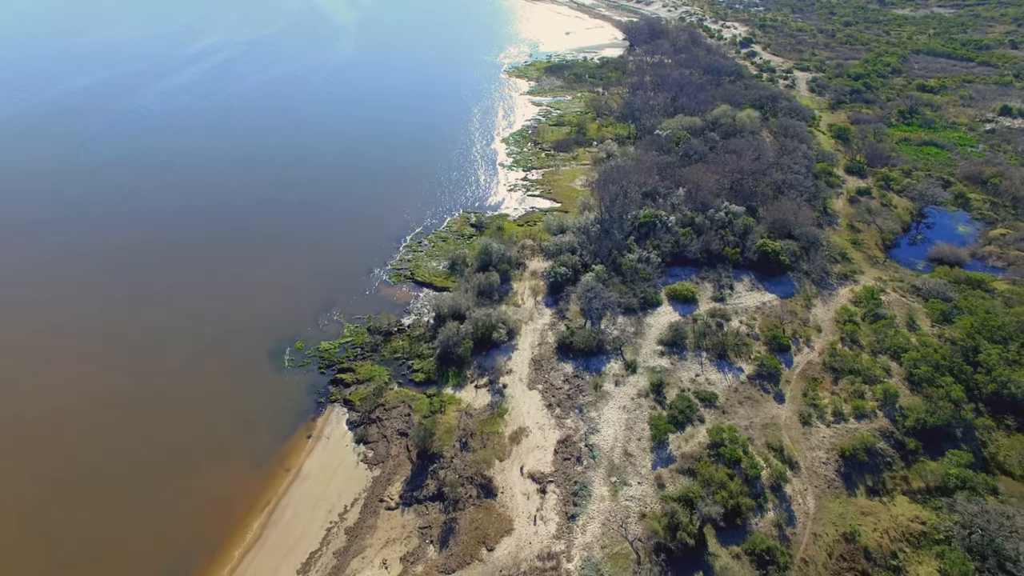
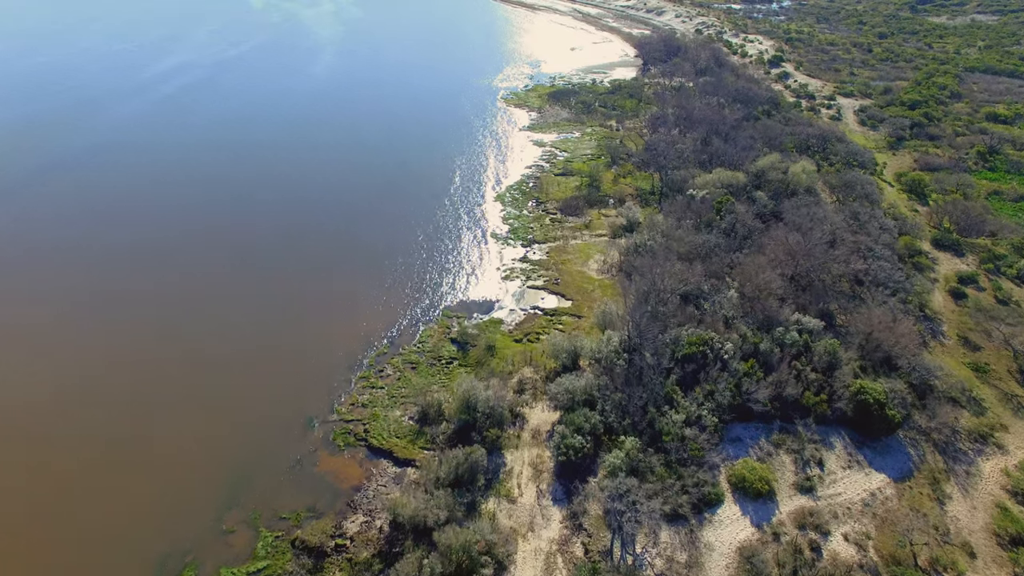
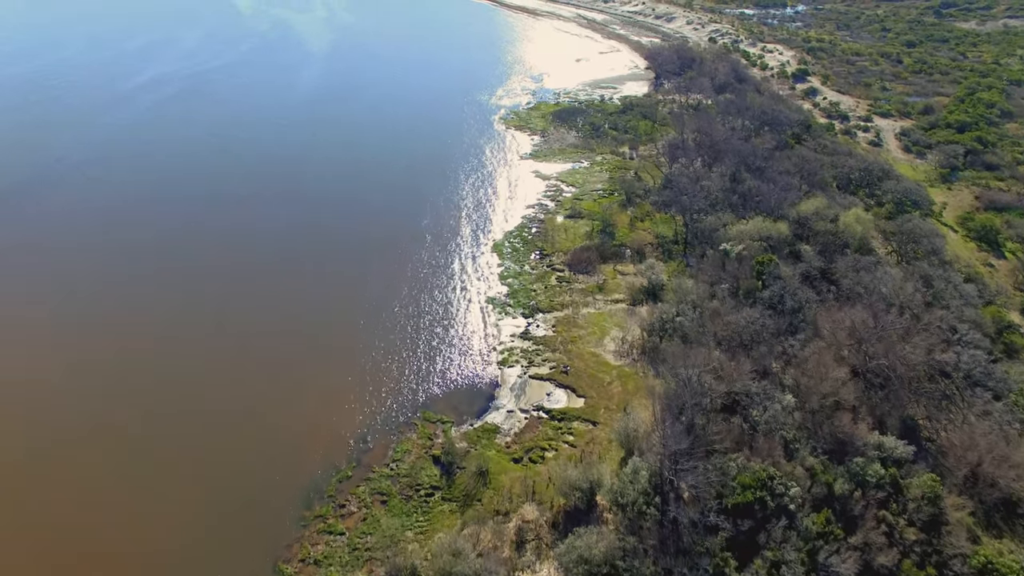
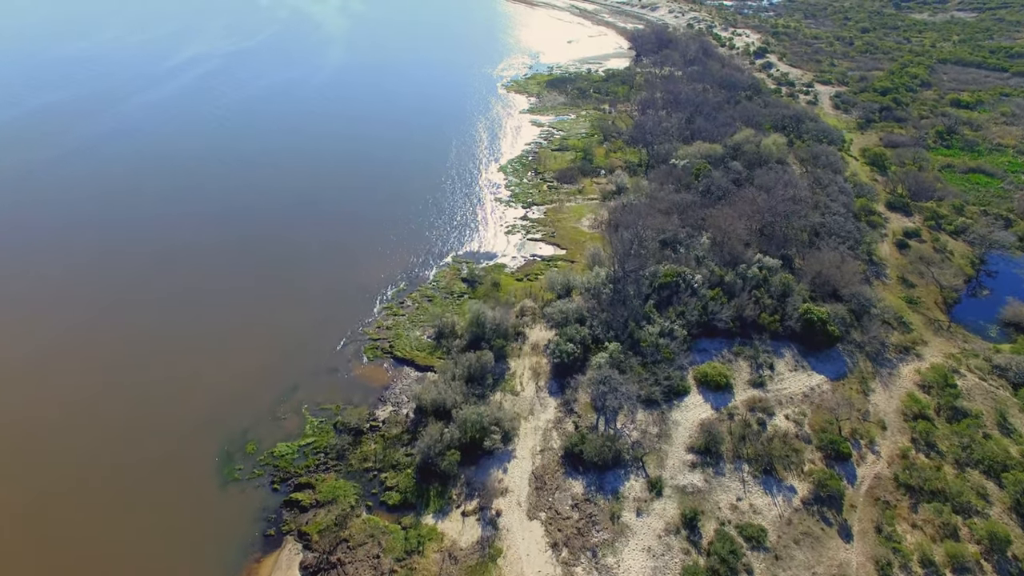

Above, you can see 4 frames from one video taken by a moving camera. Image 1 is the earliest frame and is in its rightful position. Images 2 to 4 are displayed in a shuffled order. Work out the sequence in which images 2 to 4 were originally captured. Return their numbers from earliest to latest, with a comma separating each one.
4, 2, 3
